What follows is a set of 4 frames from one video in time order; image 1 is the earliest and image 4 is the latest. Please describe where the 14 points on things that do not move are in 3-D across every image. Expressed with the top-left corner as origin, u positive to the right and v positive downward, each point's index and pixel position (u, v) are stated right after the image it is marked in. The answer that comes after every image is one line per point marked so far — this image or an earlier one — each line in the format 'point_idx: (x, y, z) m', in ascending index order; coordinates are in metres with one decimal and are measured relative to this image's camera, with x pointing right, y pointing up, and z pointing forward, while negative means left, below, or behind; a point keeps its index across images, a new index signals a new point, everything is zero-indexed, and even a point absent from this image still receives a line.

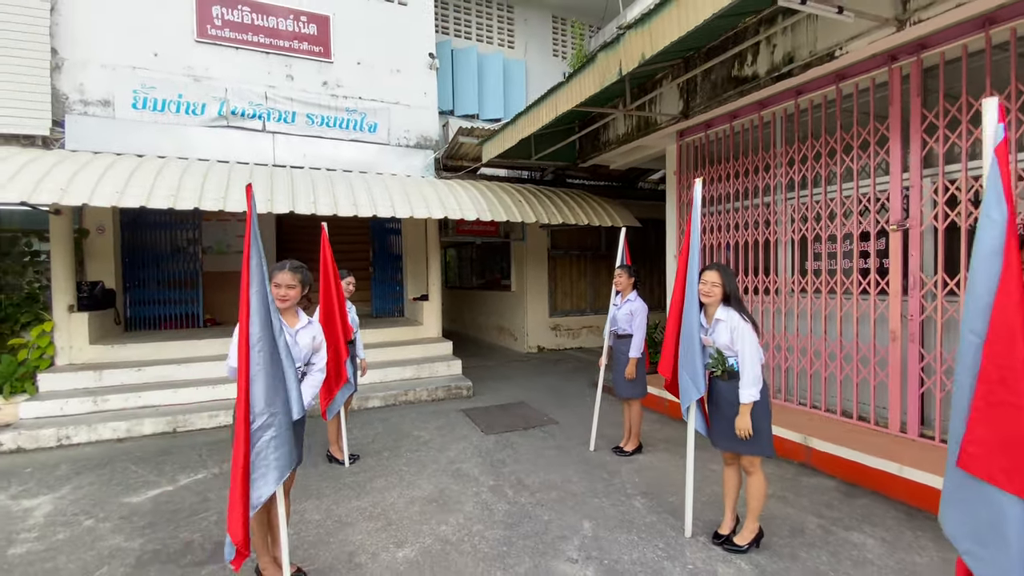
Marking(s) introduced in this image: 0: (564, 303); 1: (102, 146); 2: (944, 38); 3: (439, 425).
0: (+1.0, -0.3, +9.2) m
1: (-5.0, +1.7, +5.9) m
2: (+3.2, +1.9, +3.5) m
3: (-0.8, -1.5, +5.1) m
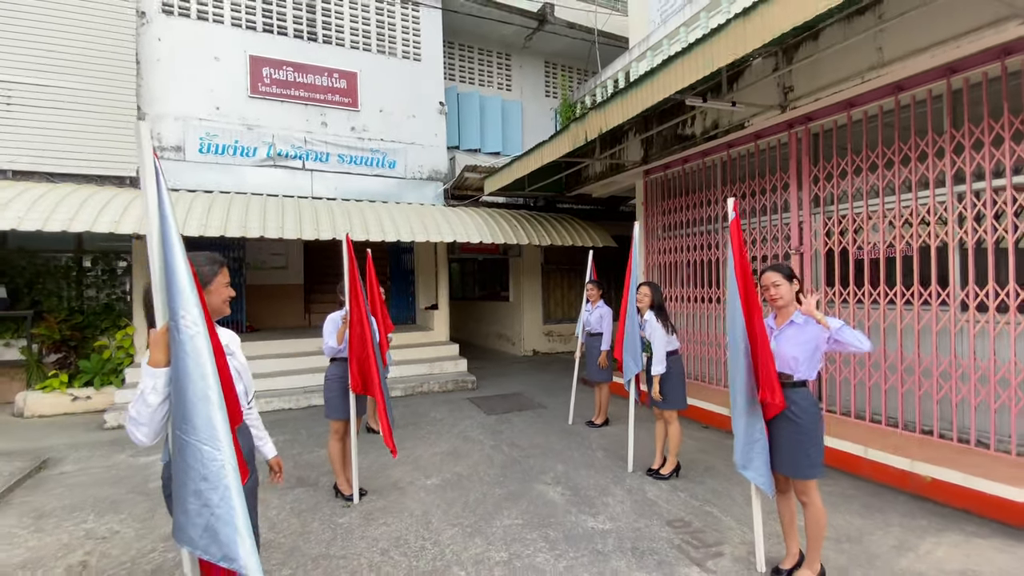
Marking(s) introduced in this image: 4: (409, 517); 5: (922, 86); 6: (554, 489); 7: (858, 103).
0: (+1.0, -0.5, +10.4) m
1: (-5.1, +1.6, +7.3) m
2: (+3.2, +1.8, +4.8) m
3: (-0.8, -1.6, +6.3) m
4: (-0.7, -1.6, +3.4) m
5: (+3.5, +1.7, +4.1) m
6: (+0.3, -1.6, +3.8) m
7: (+3.3, +1.8, +4.5) m
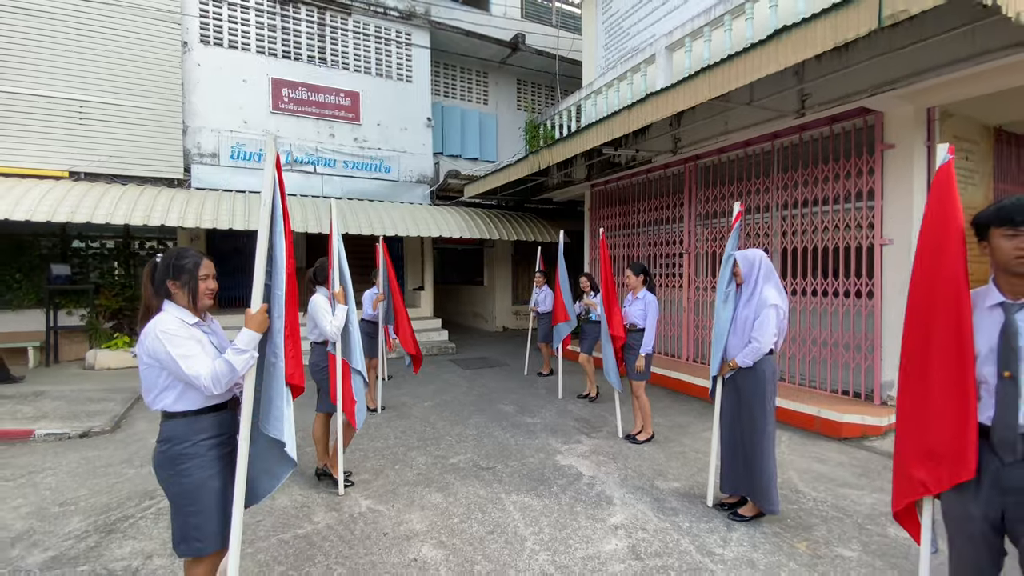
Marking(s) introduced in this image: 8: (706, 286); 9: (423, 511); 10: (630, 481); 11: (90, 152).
0: (+0.3, -0.2, +12.4) m
1: (-5.6, +1.9, +8.9) m
2: (+2.8, +1.9, +6.9) m
3: (-1.3, -1.3, +8.2) m
4: (-1.1, -1.5, +5.4) m
5: (+3.2, +1.9, +6.2) m
6: (0.0, -1.4, +5.8) m
7: (+2.9, +1.9, +6.6) m
8: (+2.8, 0.0, +6.9) m
9: (-0.6, -1.5, +3.3) m
10: (+0.9, -1.5, +3.7) m
11: (-7.1, +2.3, +8.0) m
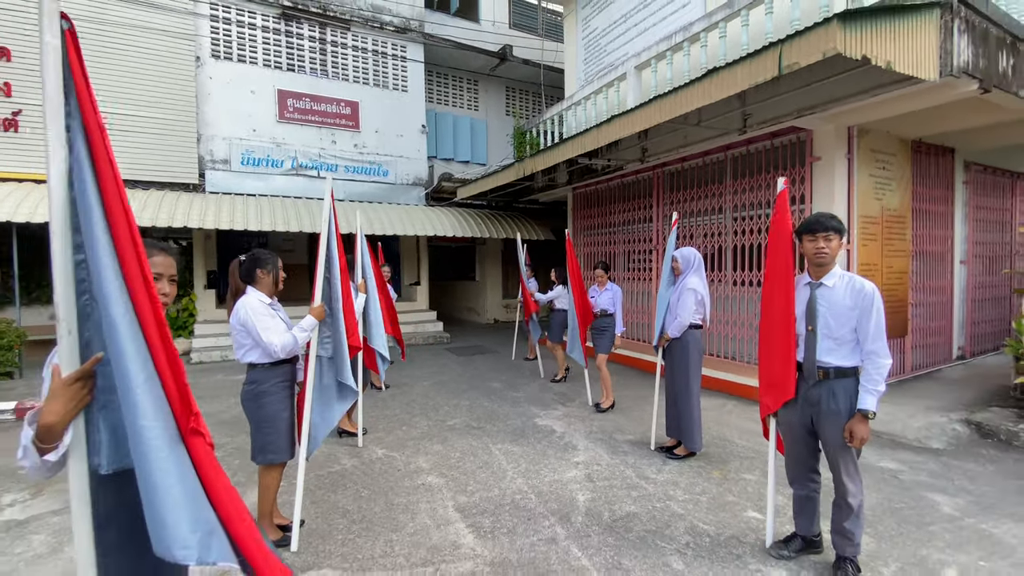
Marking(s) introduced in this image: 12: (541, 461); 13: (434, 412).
0: (0.0, 0.0, +13.3) m
1: (-5.8, +2.0, +9.6) m
2: (+2.6, +2.0, +7.8) m
3: (-1.5, -1.2, +9.1) m
4: (-1.3, -1.4, +6.2) m
5: (+3.0, +2.0, +7.1) m
6: (-0.2, -1.3, +6.7) m
7: (+2.7, +2.0, +7.5) m
8: (+2.6, +0.2, +7.8) m
9: (-0.7, -1.5, +4.2) m
10: (+0.8, -1.4, +4.6) m
11: (-7.4, +2.4, +8.8) m
12: (+0.2, -1.4, +4.0) m
13: (-0.9, -1.4, +5.3) m
